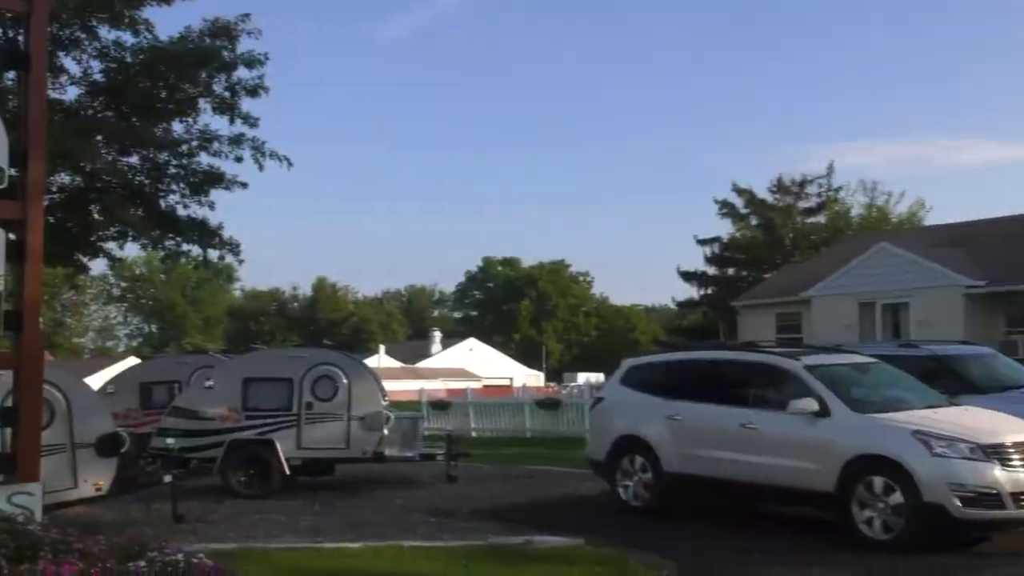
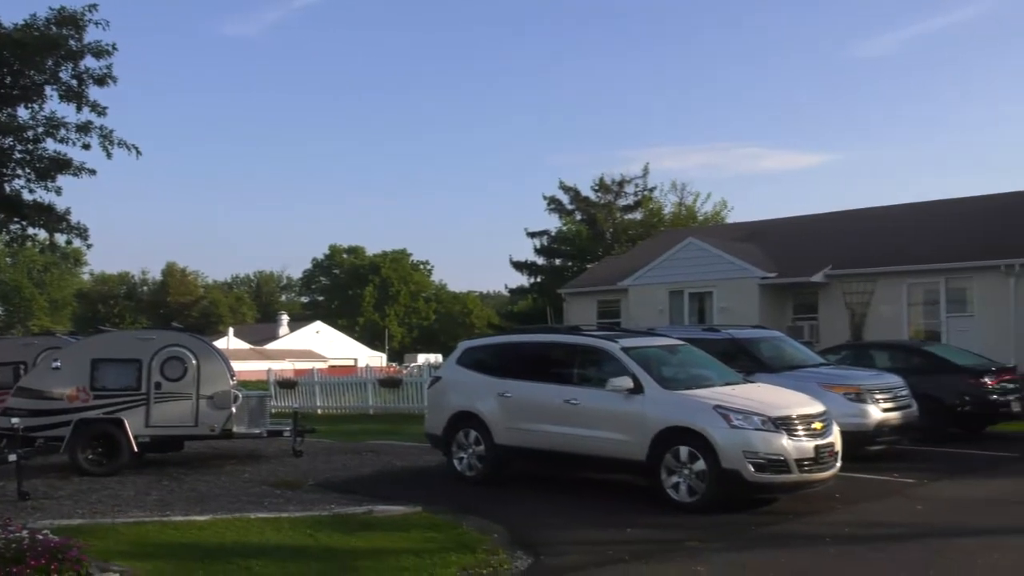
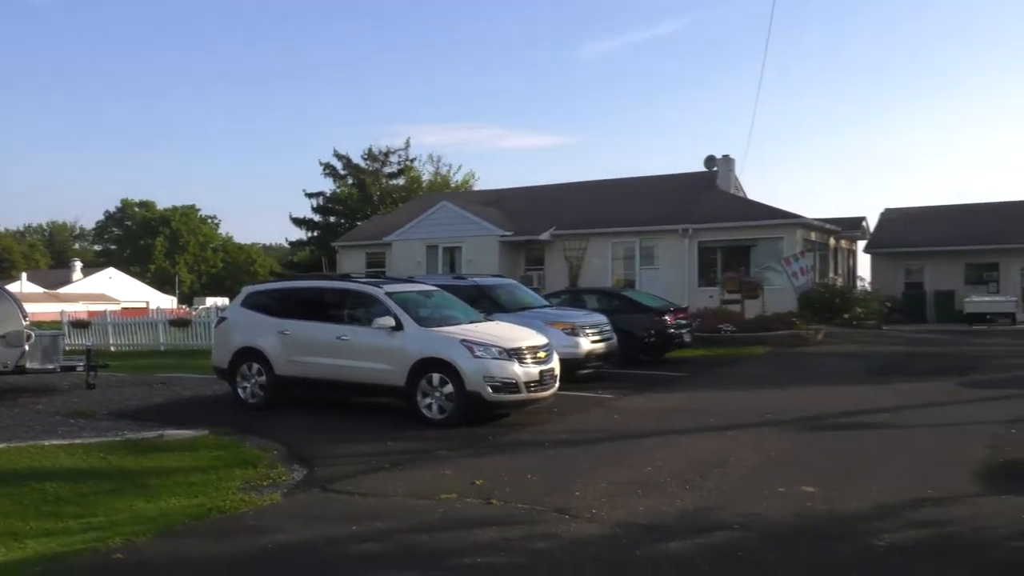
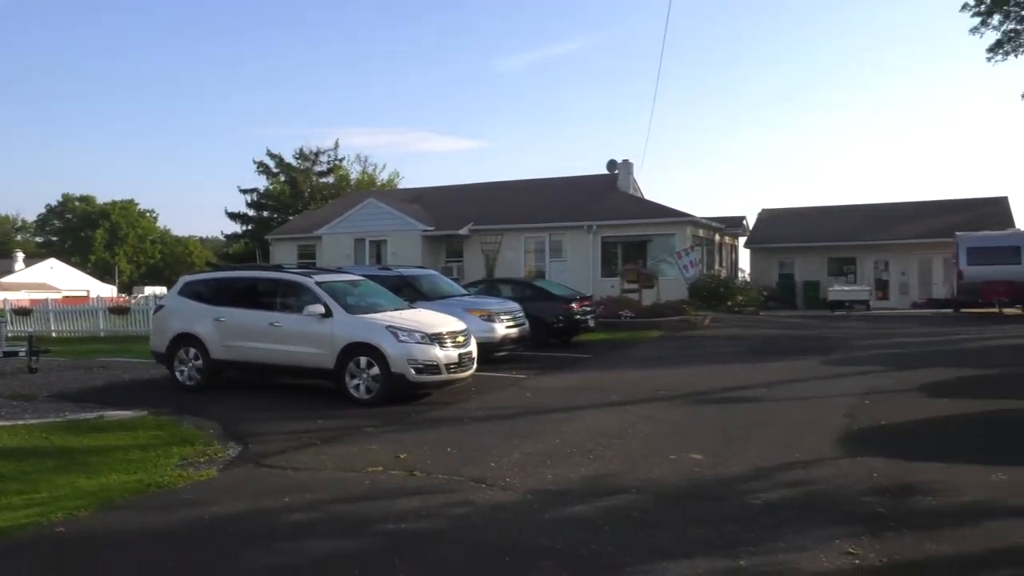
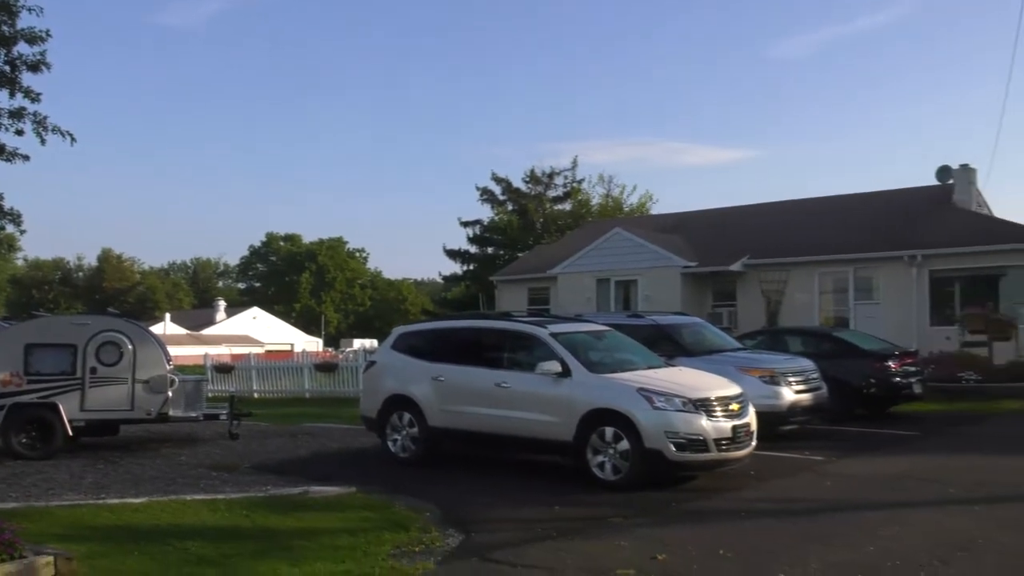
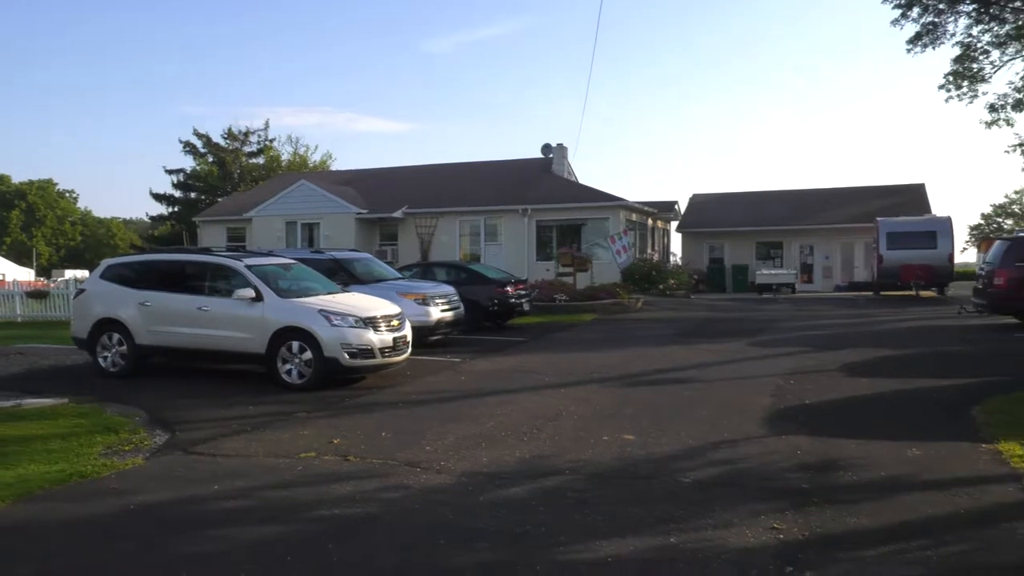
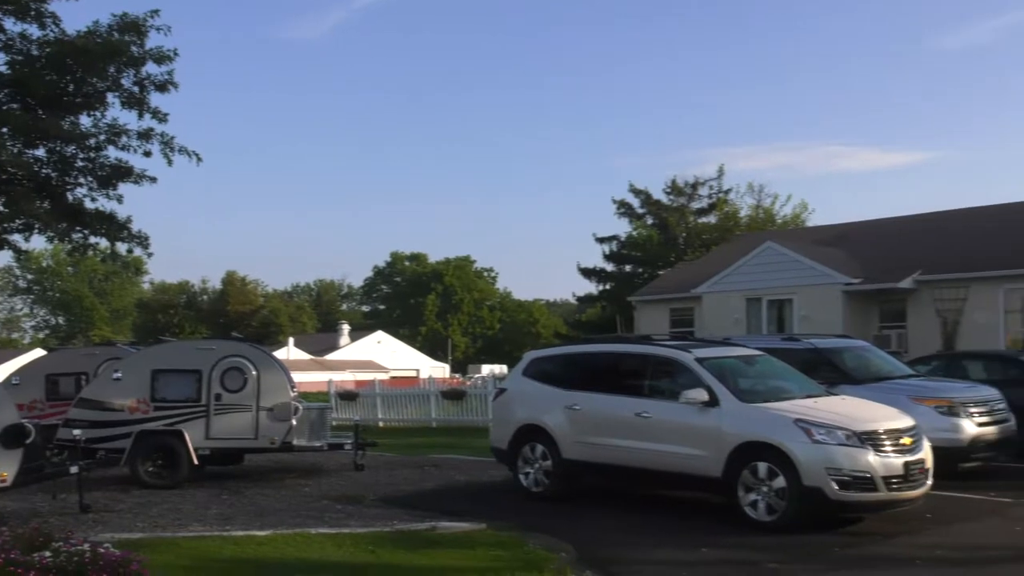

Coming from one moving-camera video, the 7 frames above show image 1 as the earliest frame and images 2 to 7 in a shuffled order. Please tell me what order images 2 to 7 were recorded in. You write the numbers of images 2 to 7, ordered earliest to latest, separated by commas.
7, 2, 5, 3, 4, 6
